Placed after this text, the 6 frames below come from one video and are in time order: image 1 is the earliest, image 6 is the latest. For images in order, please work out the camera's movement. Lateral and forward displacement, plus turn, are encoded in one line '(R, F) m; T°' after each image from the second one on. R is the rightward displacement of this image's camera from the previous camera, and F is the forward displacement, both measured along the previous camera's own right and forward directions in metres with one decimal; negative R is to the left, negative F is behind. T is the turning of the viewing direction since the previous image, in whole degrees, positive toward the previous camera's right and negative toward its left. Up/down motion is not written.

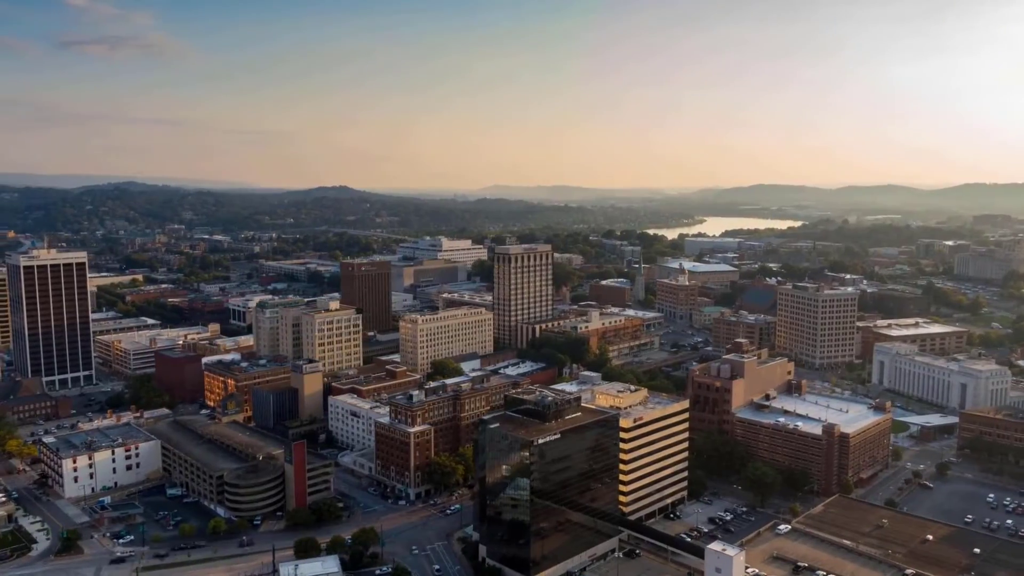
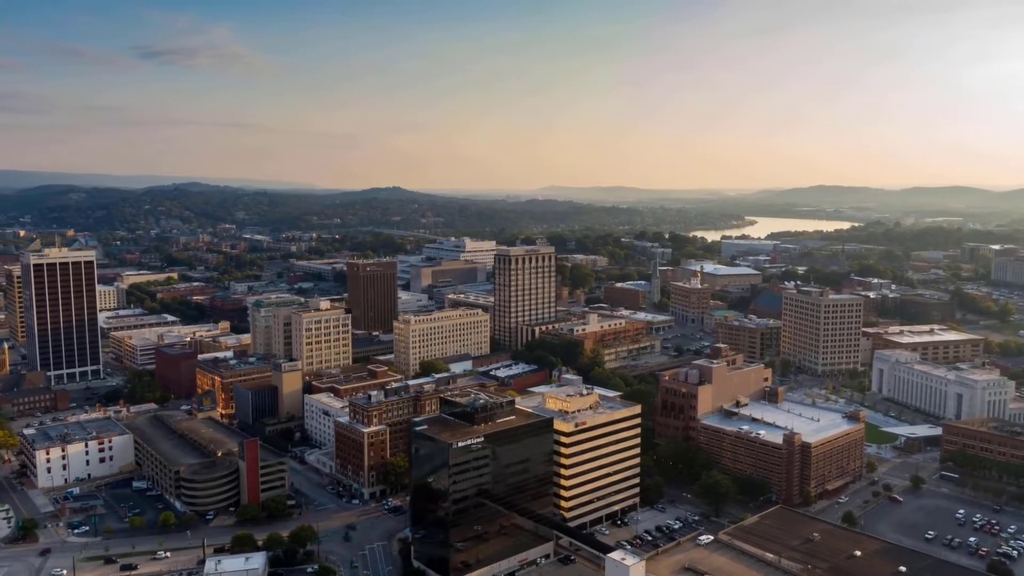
(+5.4, +0.3) m; -4°
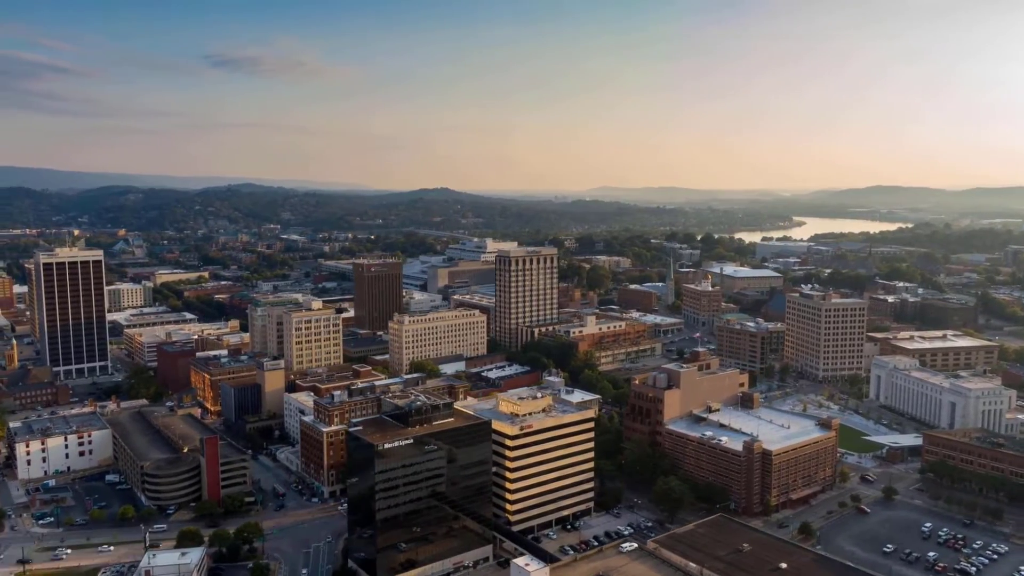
(+4.9, +0.3) m; -4°
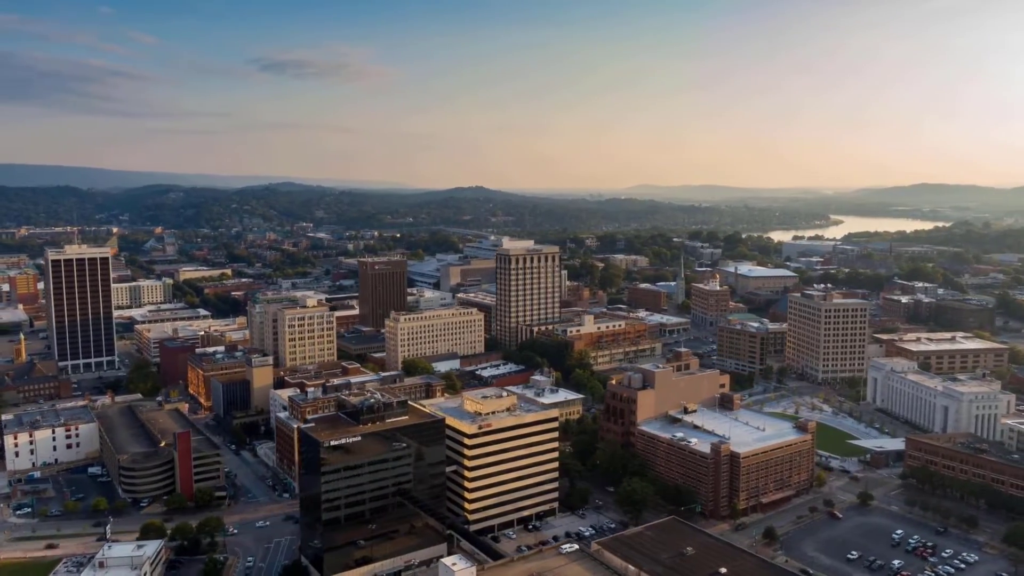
(+3.7, +0.2) m; -3°
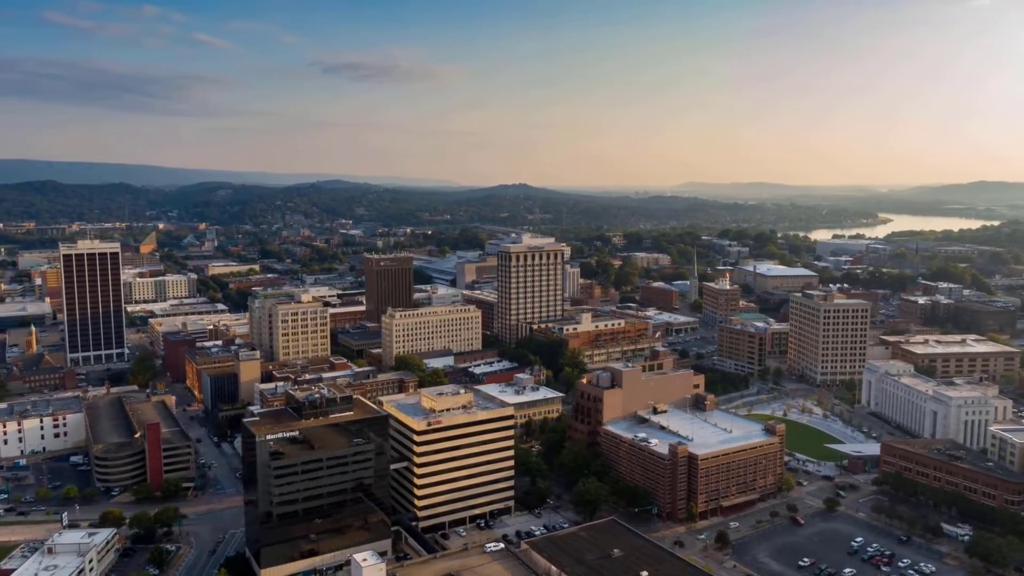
(+4.5, +0.3) m; -3°
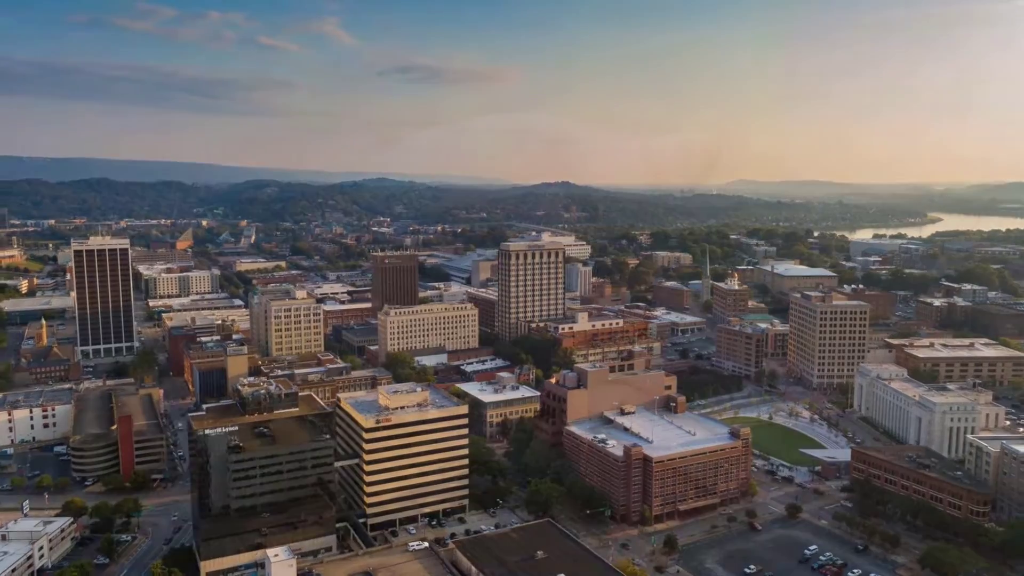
(+4.5, +0.3) m; -3°
